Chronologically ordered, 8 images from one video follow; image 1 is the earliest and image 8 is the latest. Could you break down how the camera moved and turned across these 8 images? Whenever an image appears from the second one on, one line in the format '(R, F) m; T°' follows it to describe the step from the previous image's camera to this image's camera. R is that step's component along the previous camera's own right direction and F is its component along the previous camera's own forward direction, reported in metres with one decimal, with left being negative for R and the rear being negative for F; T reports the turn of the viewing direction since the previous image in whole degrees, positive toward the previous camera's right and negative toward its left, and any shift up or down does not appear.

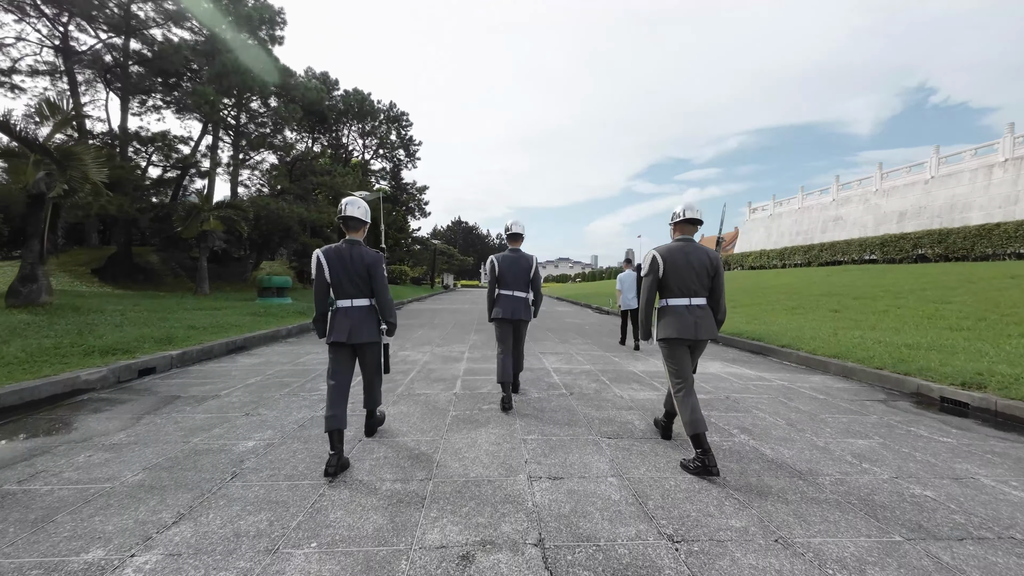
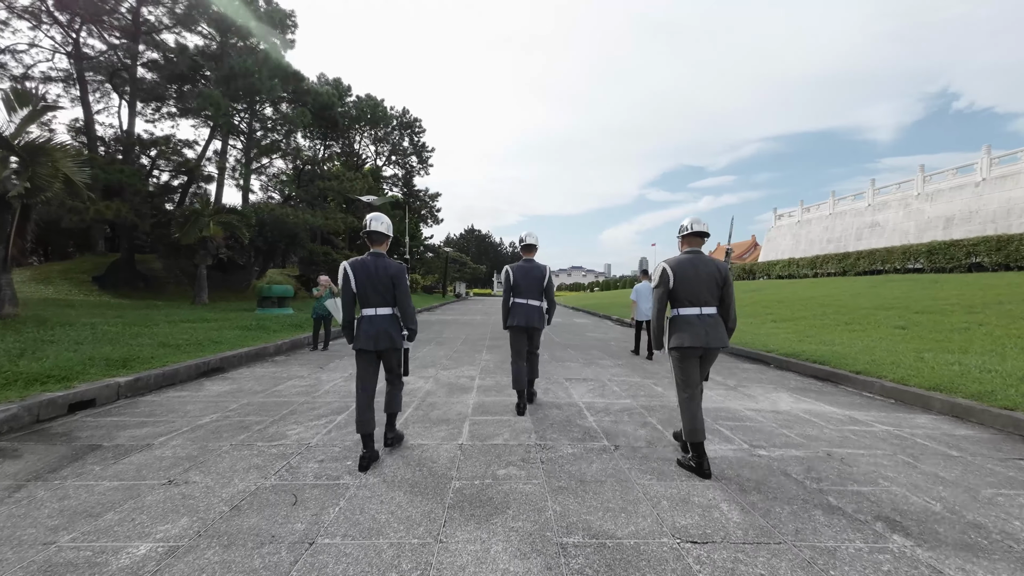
(-0.1, +1.2) m; -2°
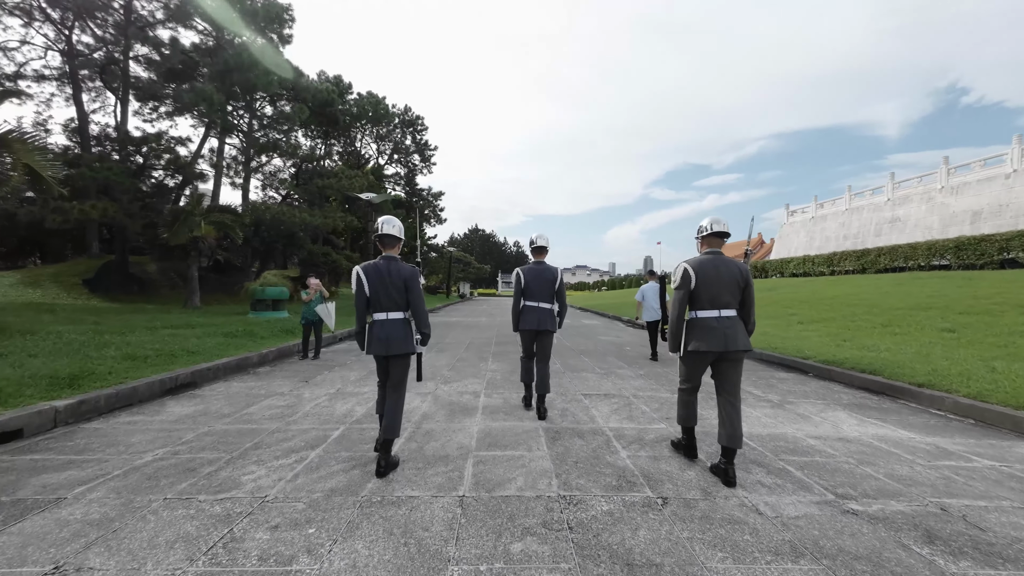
(-0.1, +0.8) m; -1°
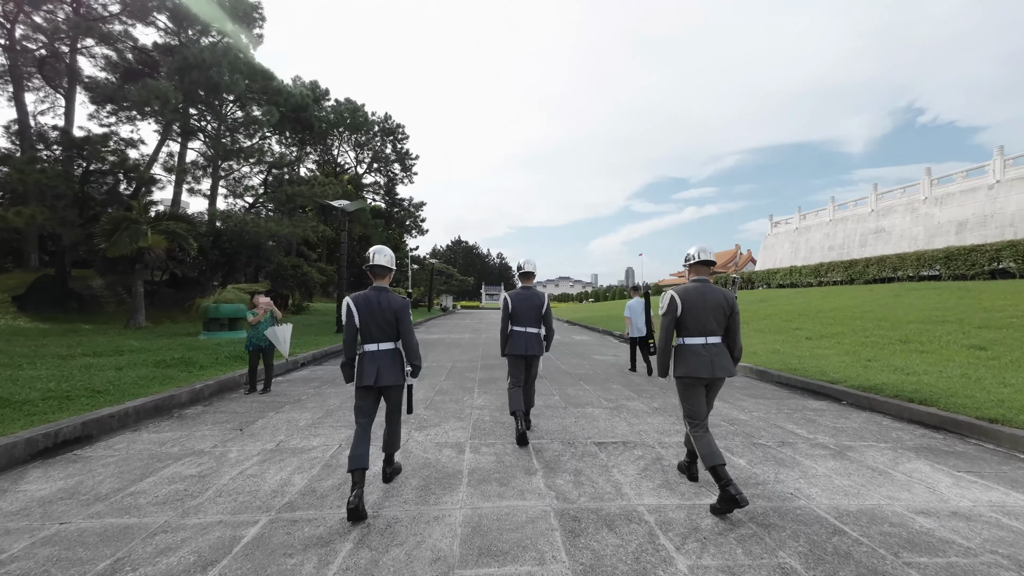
(-0.1, +1.2) m; +2°
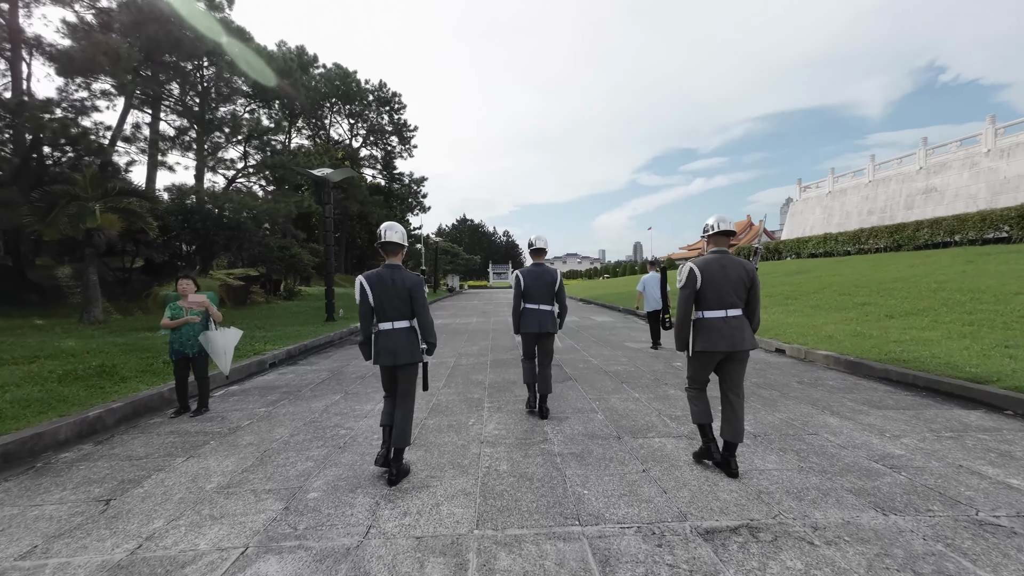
(-0.2, +2.0) m; -1°
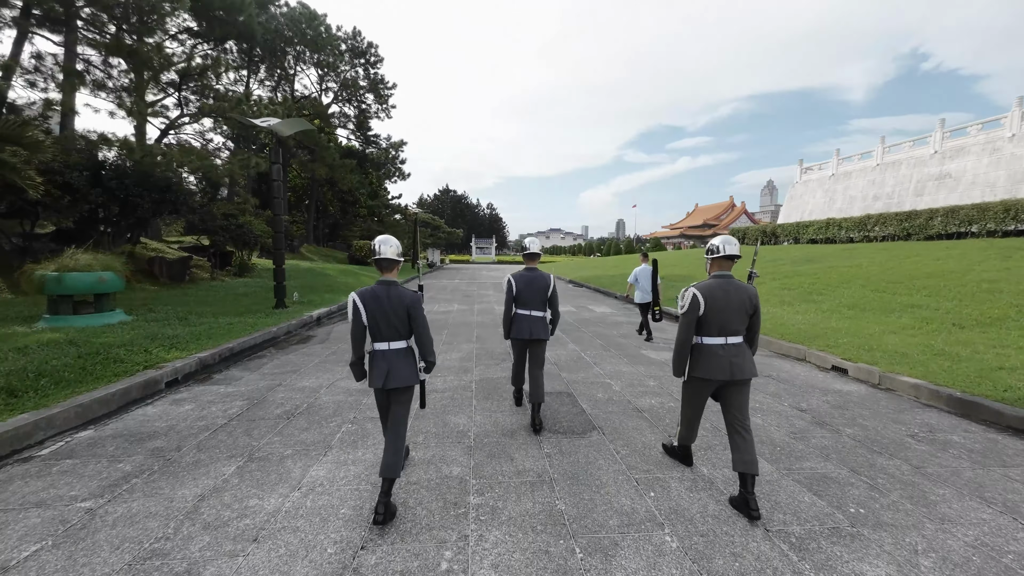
(-0.2, +2.1) m; +3°
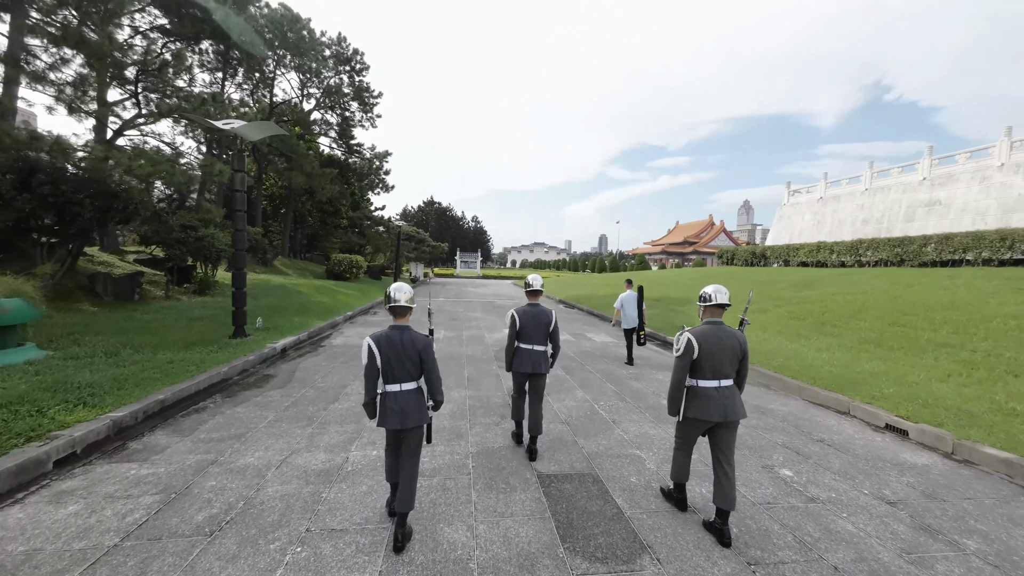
(-0.3, +1.2) m; +2°
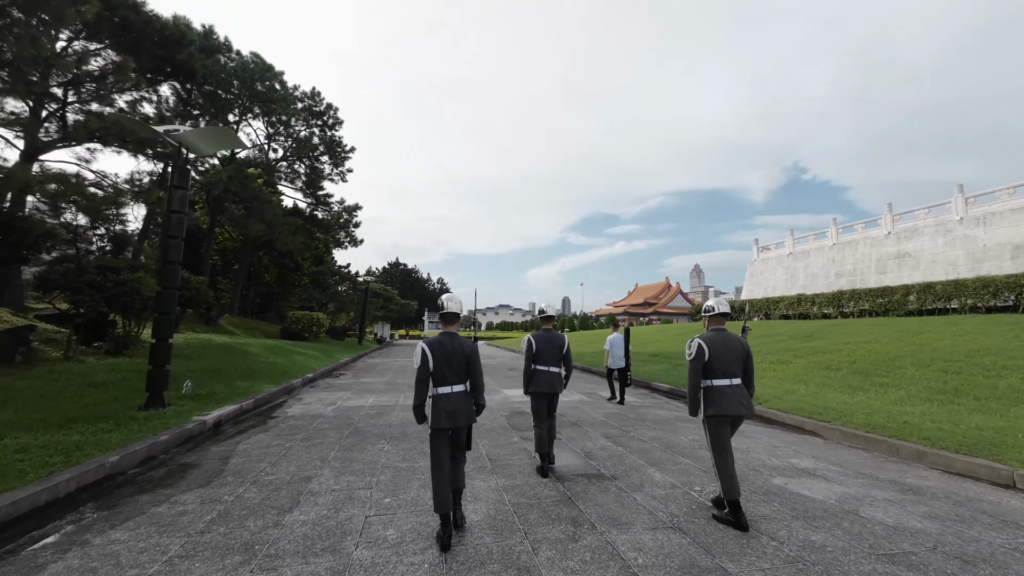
(-1.0, +2.0) m; +5°
